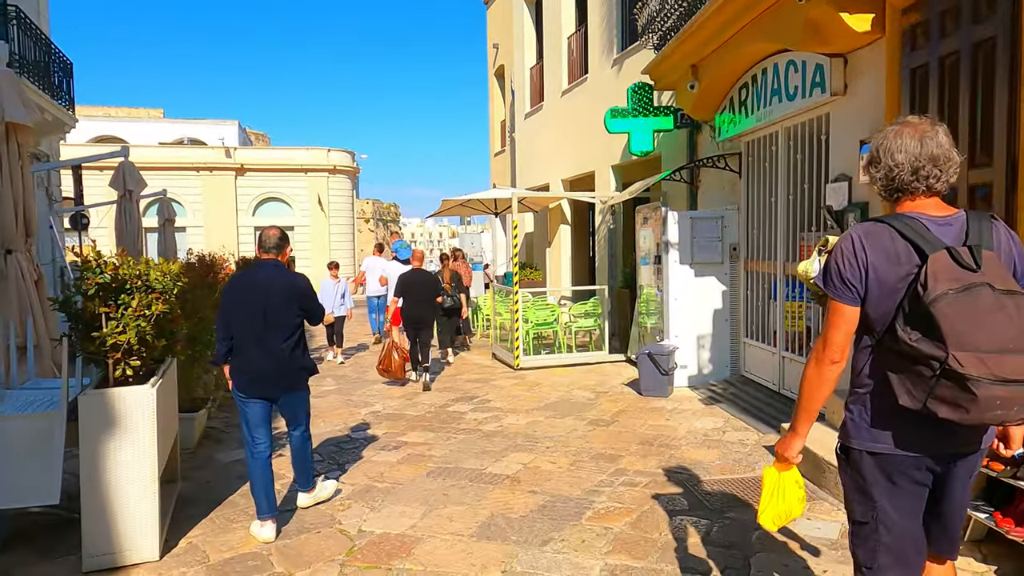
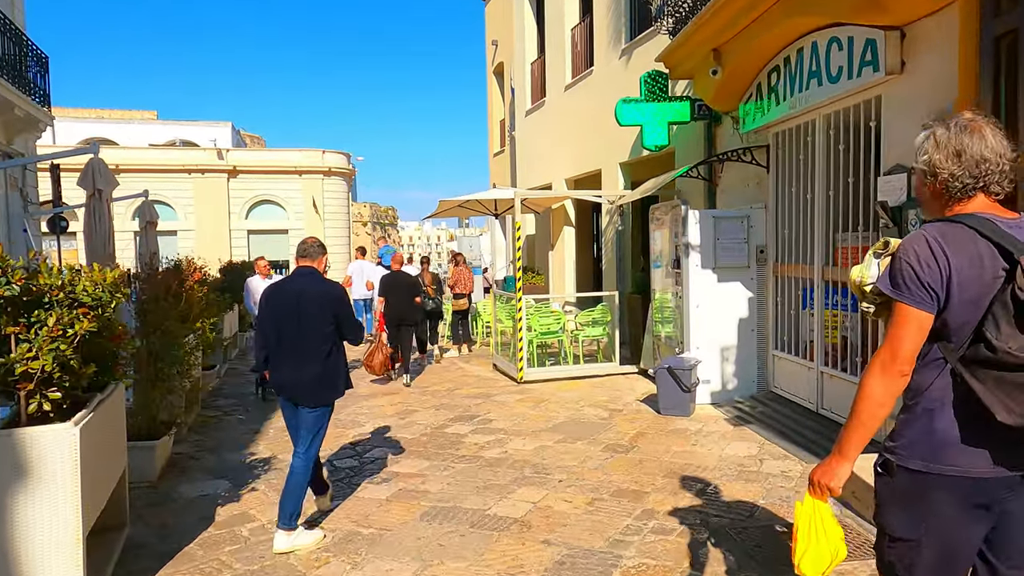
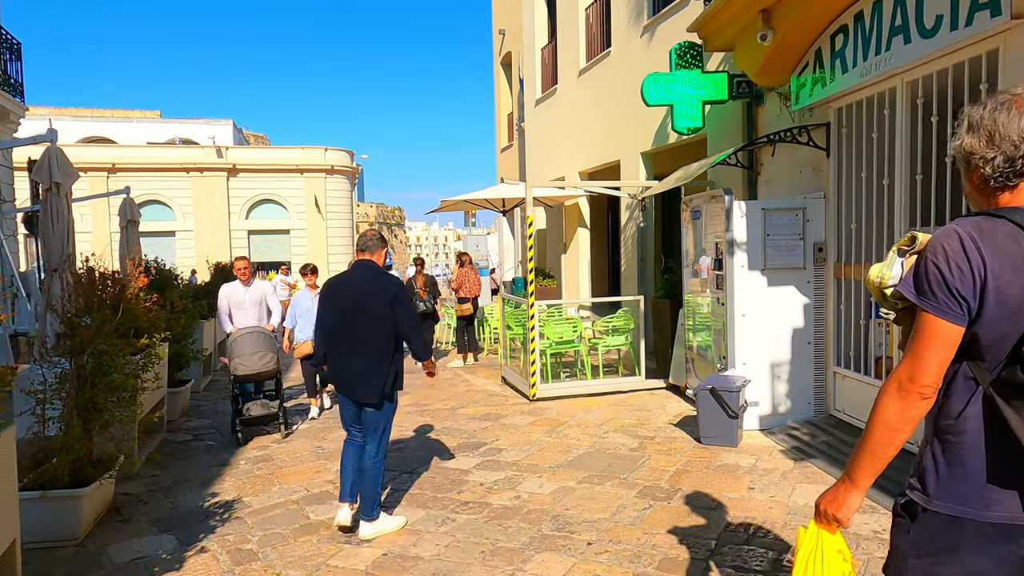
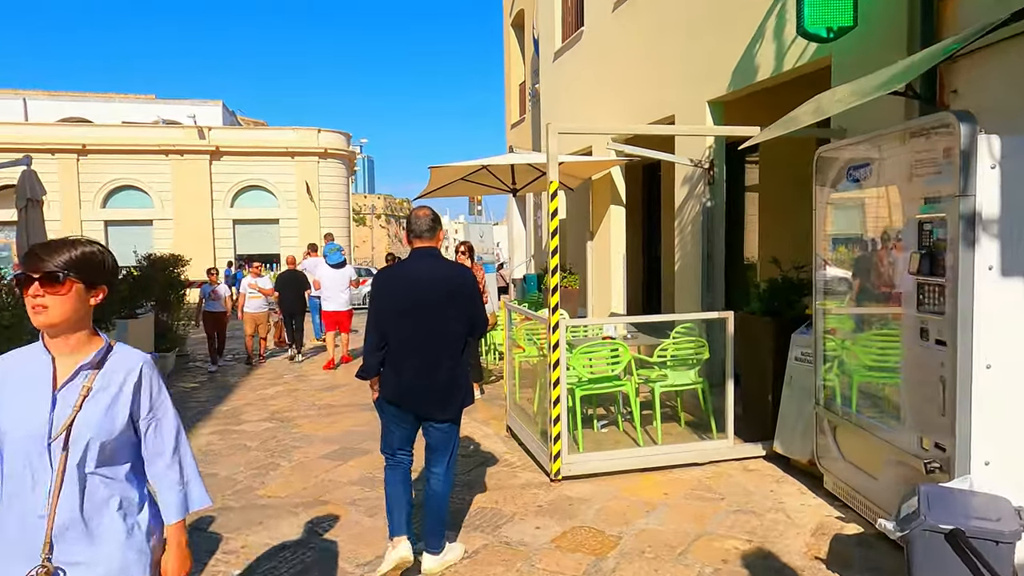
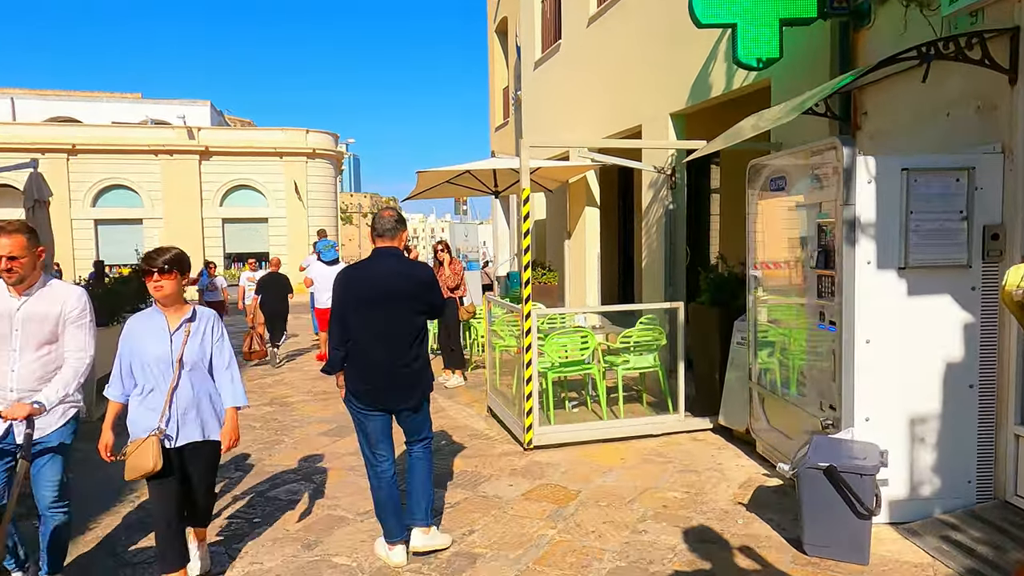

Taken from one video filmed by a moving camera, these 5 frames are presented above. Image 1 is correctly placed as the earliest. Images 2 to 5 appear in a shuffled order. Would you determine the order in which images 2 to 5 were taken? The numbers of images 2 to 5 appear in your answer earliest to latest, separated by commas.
2, 3, 5, 4
